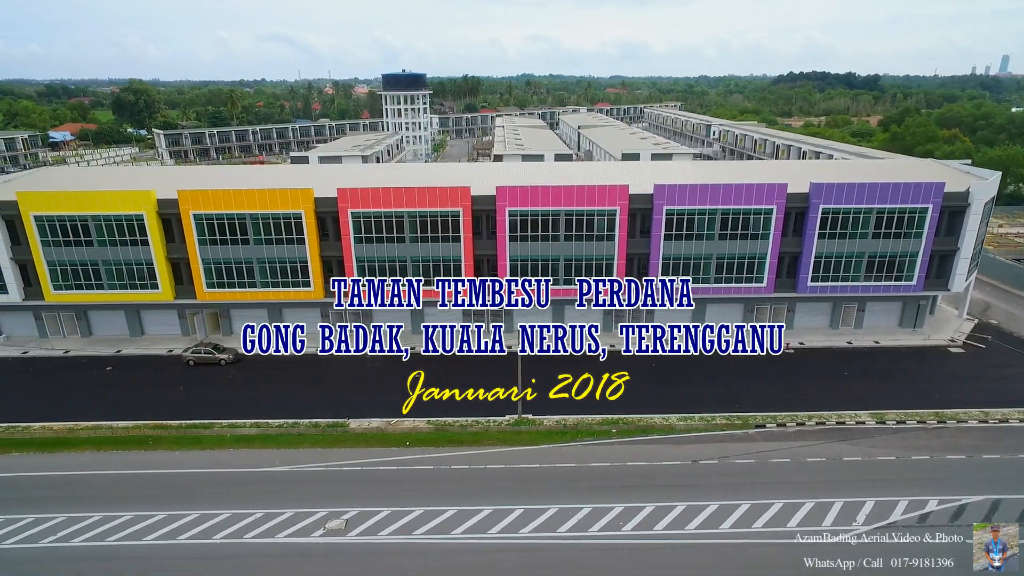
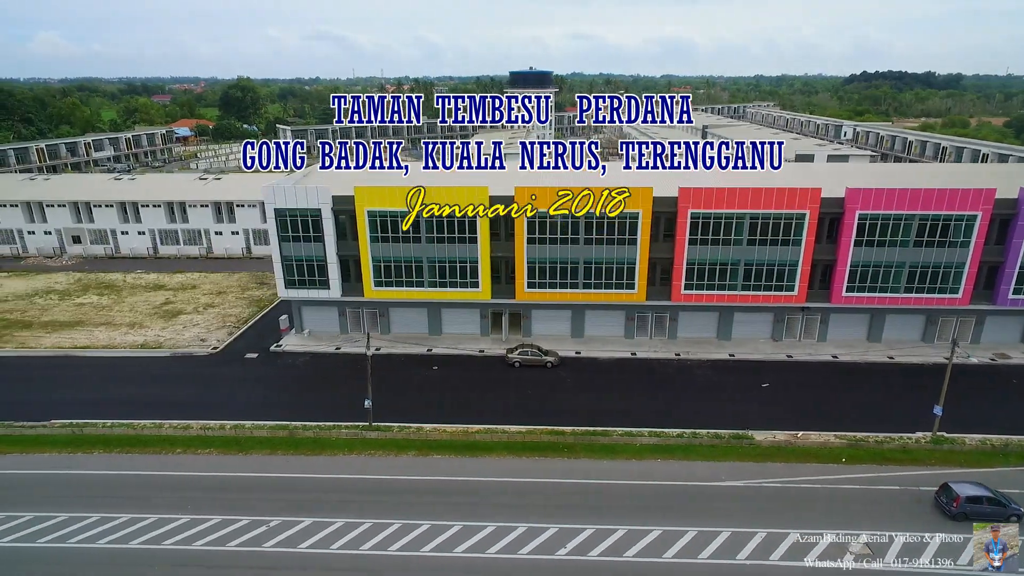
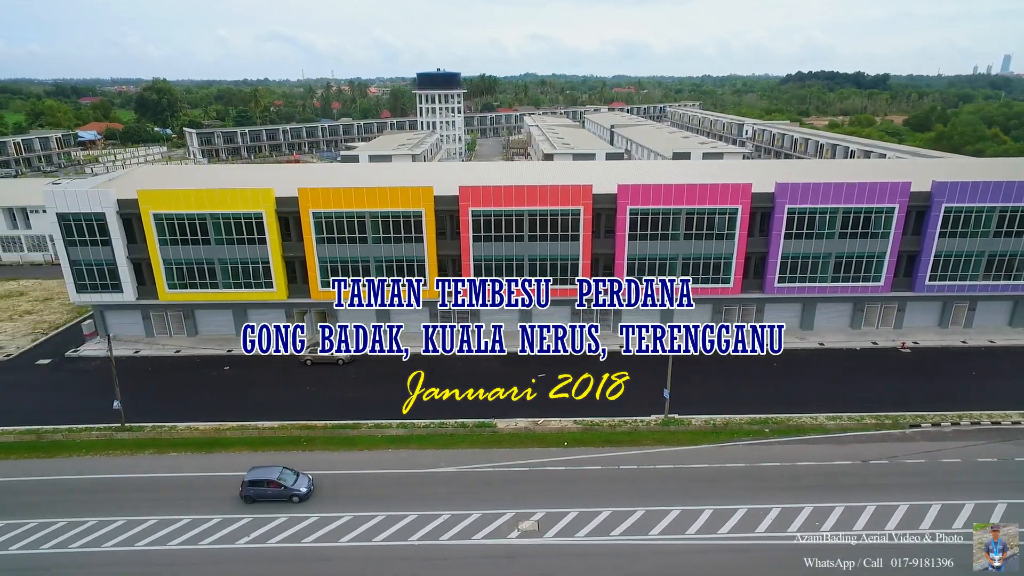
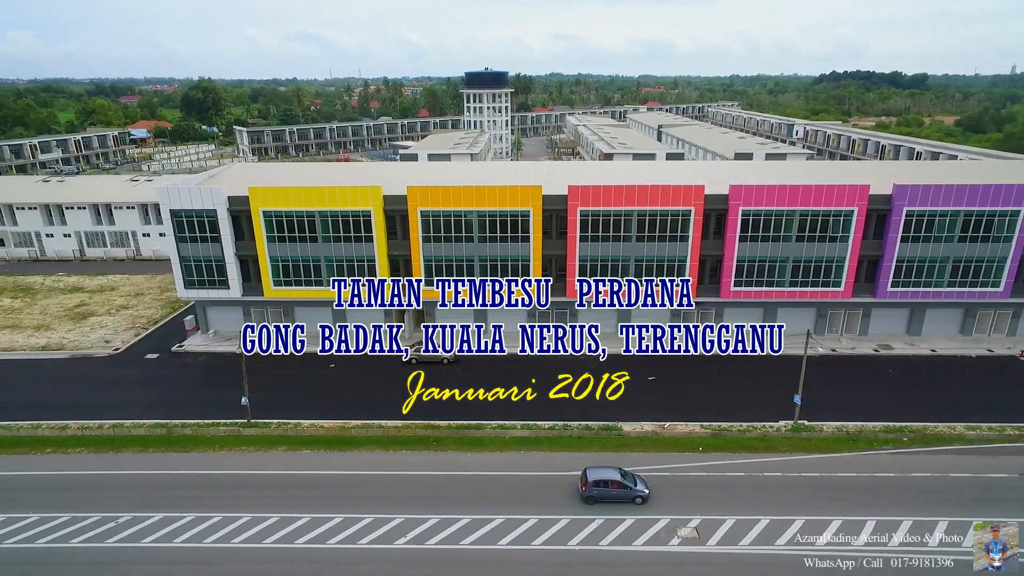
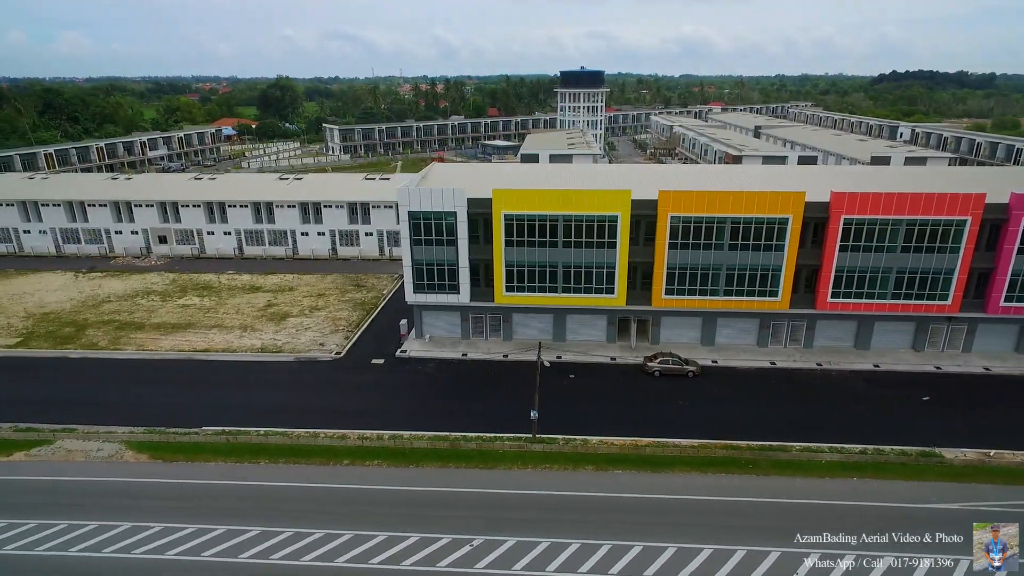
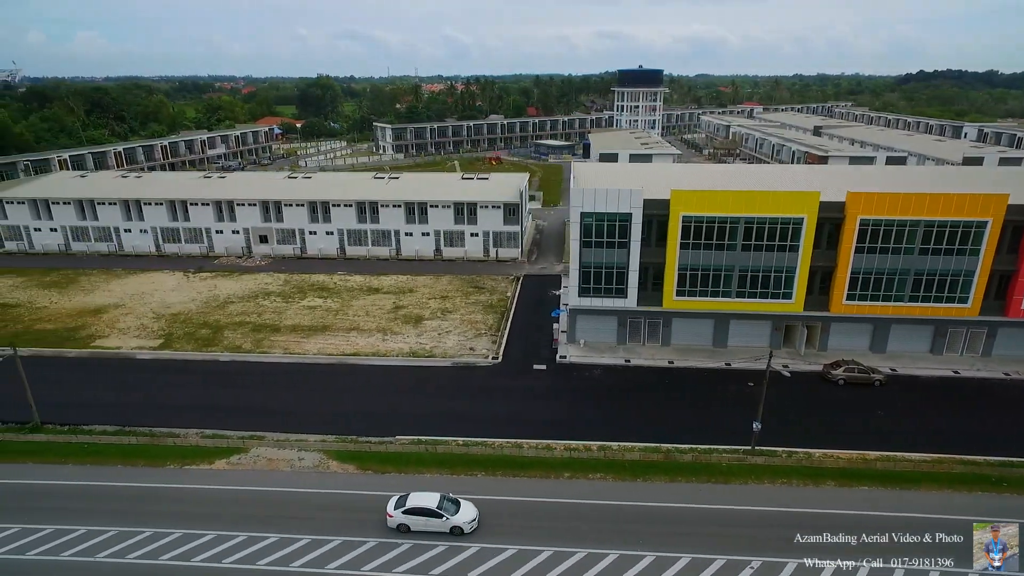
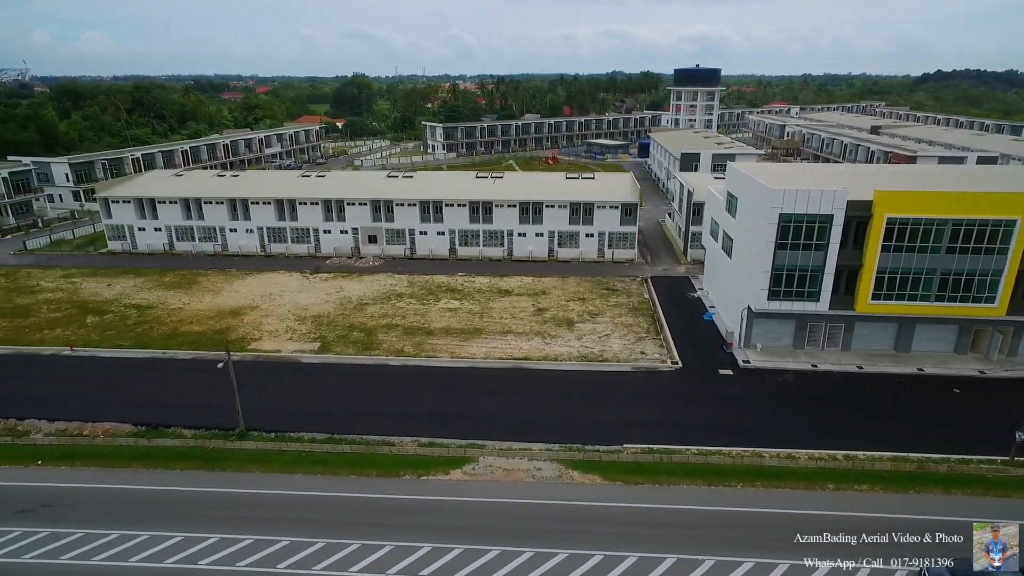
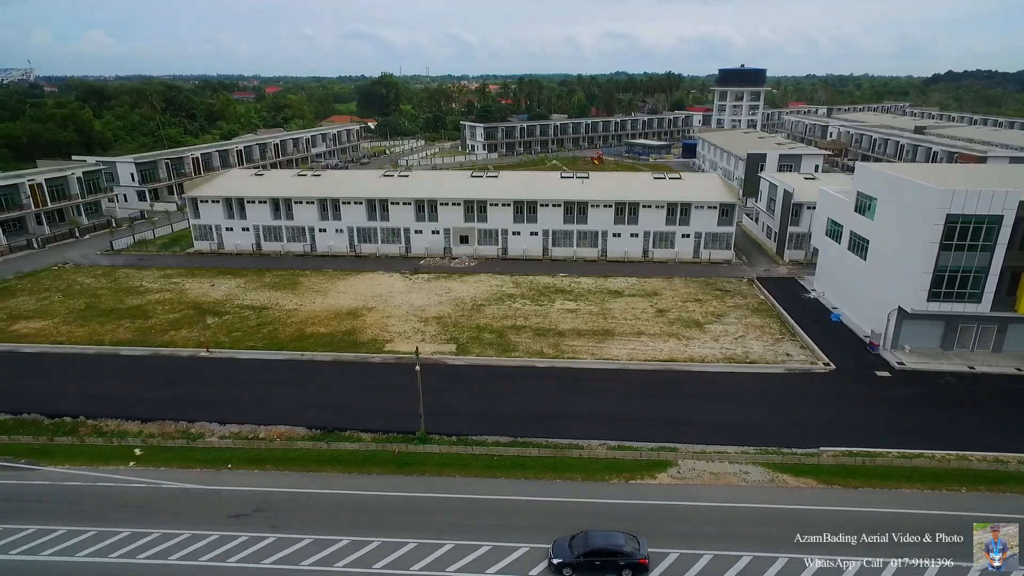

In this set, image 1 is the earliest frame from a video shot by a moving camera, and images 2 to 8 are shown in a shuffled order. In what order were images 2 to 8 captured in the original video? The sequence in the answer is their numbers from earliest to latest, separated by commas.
3, 4, 2, 5, 6, 7, 8
